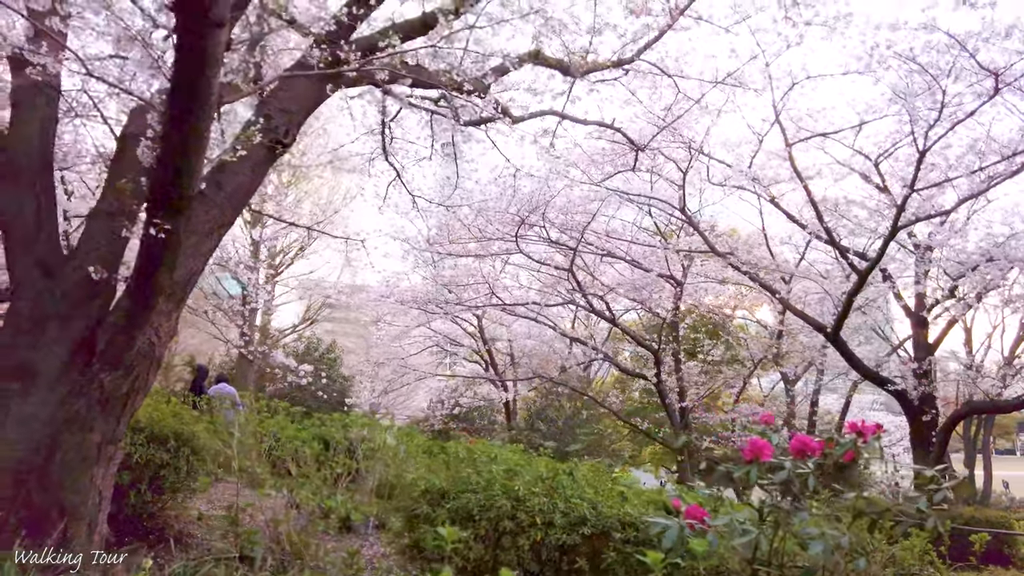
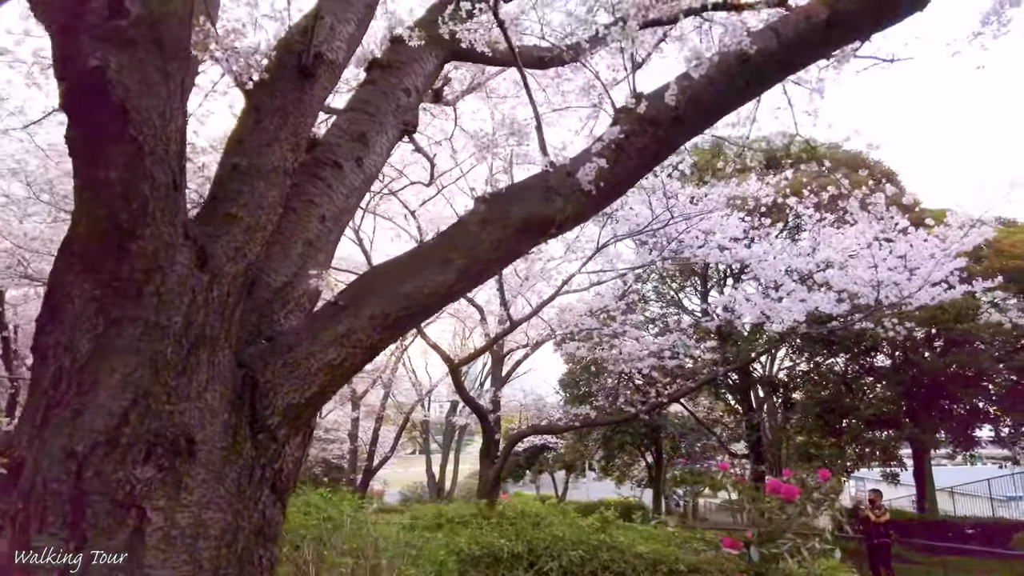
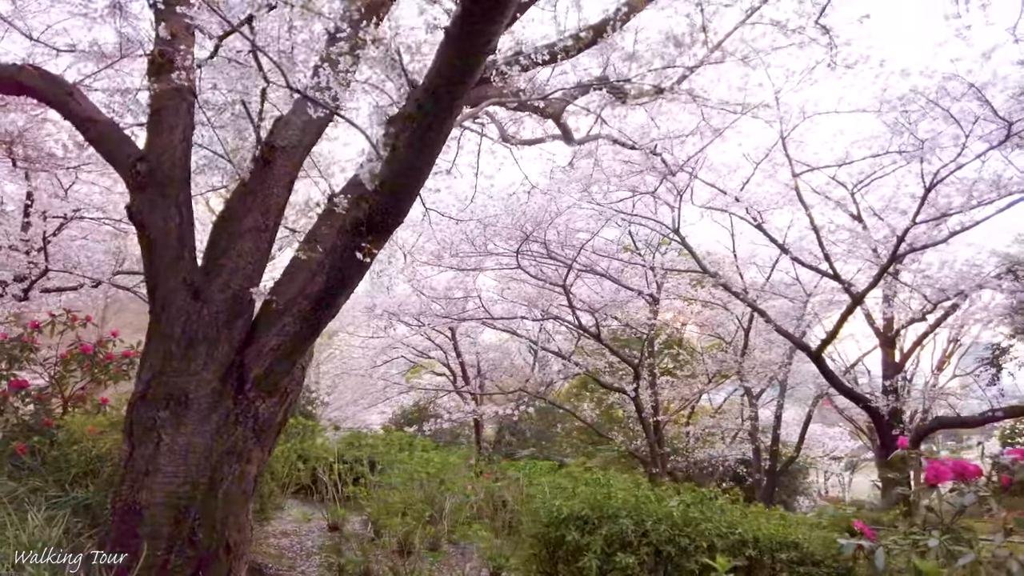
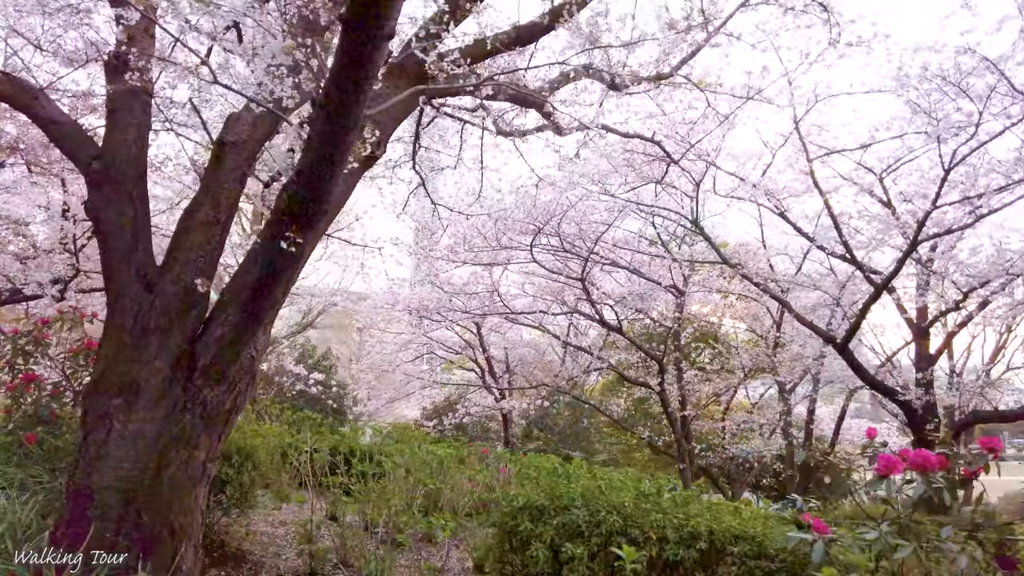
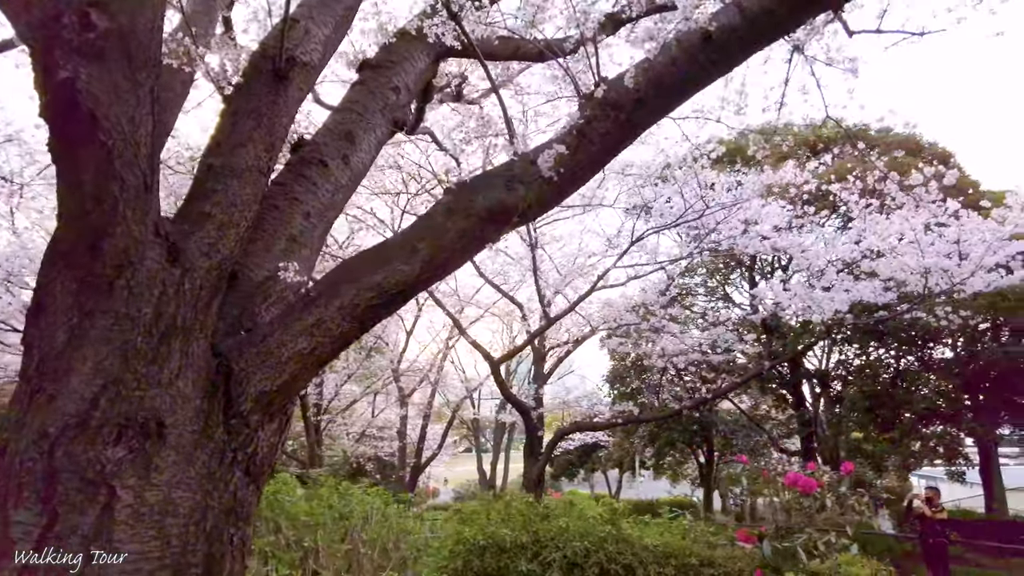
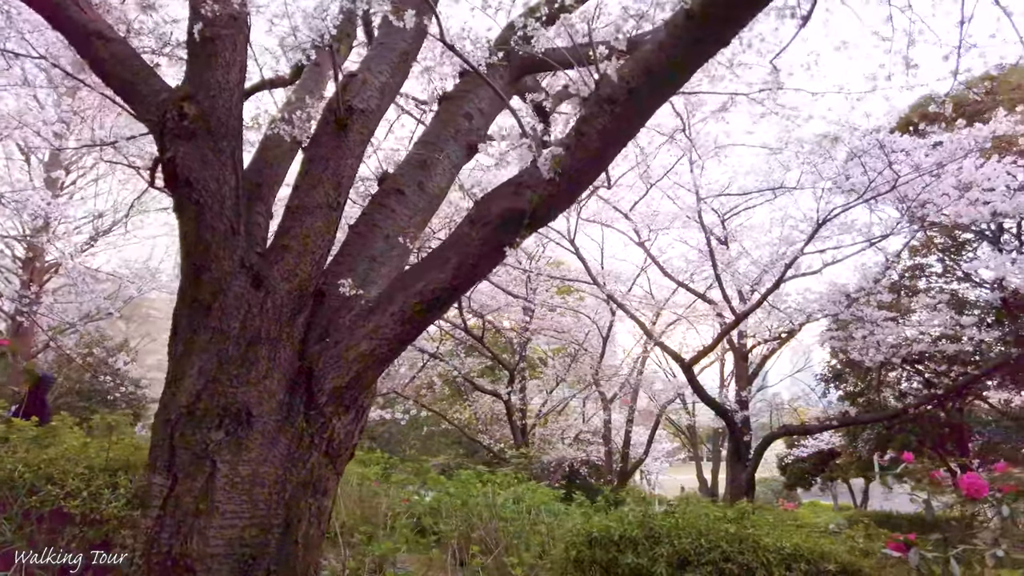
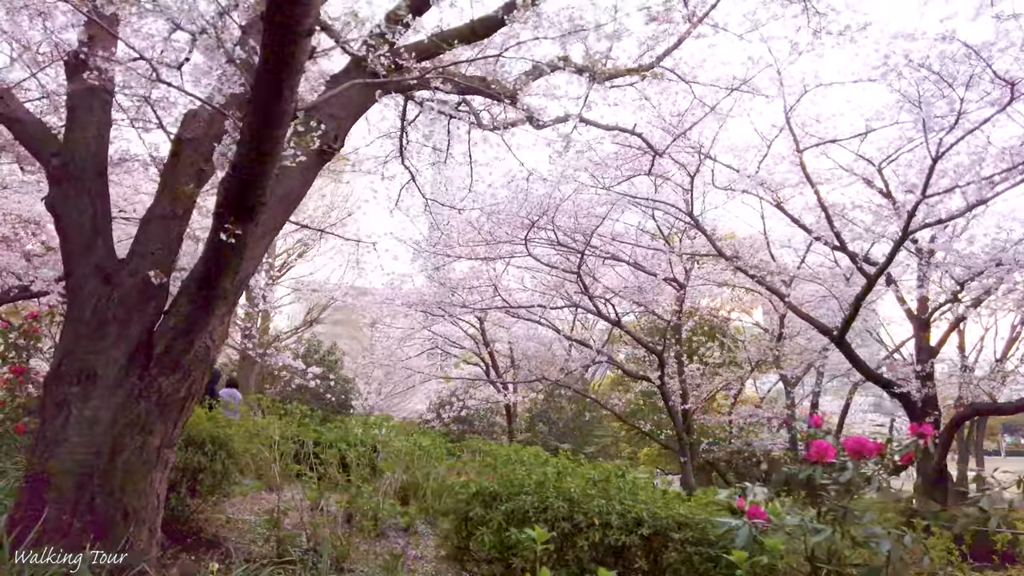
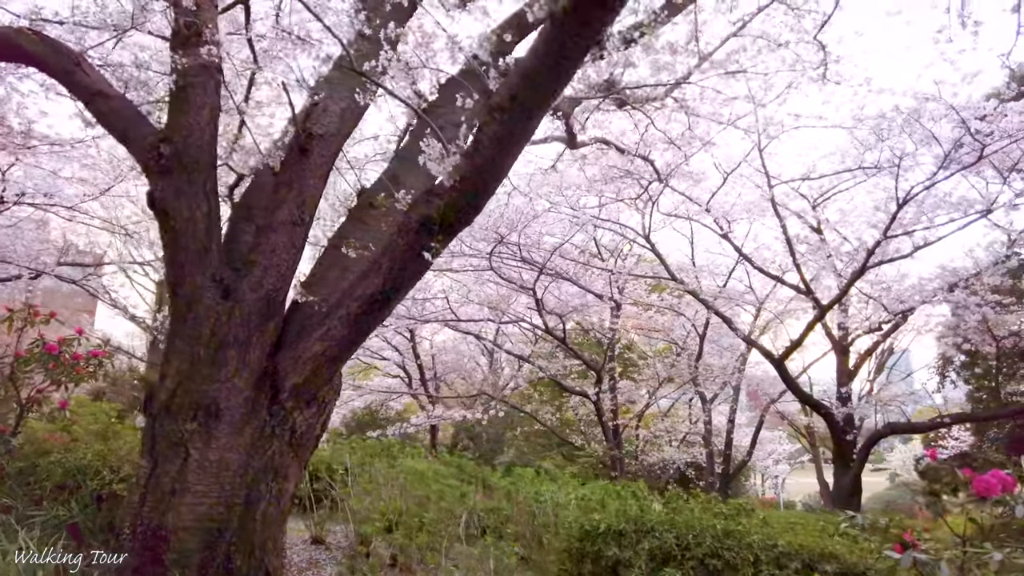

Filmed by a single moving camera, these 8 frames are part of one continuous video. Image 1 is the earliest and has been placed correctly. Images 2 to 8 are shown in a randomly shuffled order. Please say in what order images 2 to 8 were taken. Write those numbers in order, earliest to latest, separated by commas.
7, 4, 3, 8, 6, 5, 2
